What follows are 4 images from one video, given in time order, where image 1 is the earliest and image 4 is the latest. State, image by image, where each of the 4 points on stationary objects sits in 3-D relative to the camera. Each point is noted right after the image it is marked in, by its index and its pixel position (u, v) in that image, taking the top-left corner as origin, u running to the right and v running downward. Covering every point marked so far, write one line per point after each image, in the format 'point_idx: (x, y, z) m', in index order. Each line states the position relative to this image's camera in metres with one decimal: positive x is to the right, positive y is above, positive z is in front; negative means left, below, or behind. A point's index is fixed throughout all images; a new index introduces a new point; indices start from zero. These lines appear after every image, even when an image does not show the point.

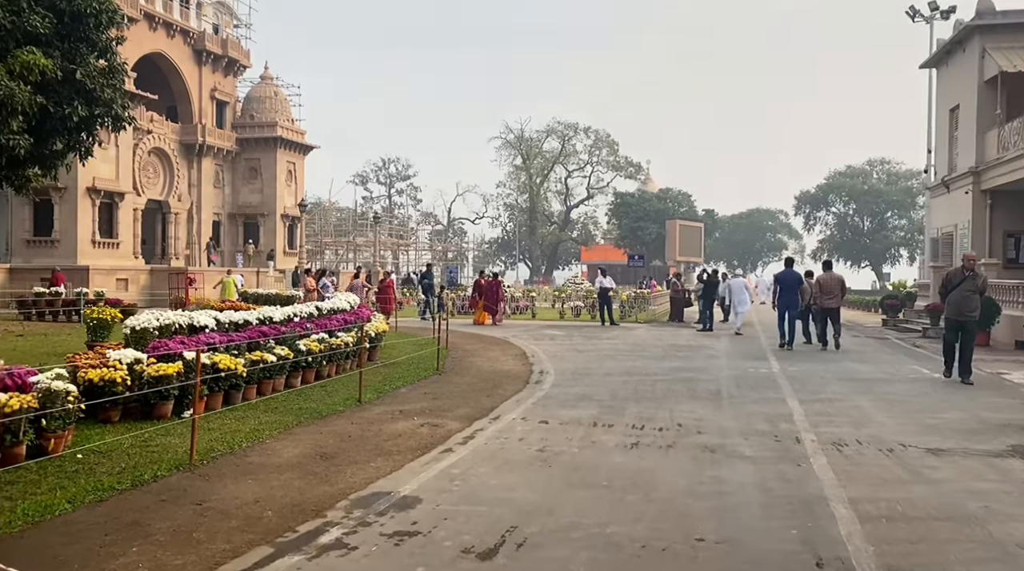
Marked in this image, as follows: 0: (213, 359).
0: (-2.8, -0.7, +8.2) m
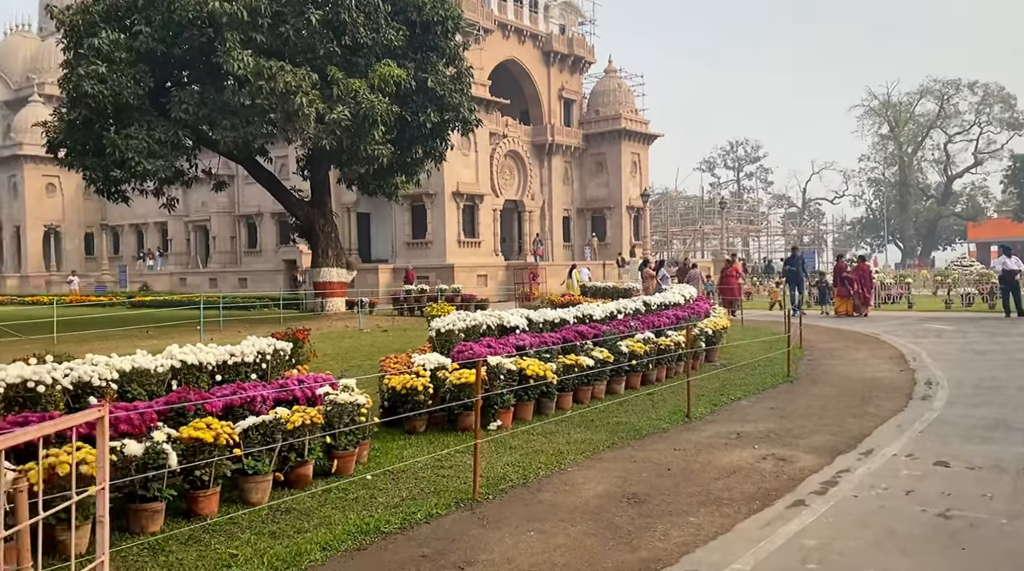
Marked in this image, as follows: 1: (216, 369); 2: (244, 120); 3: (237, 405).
0: (0.0, -0.6, +7.3) m
1: (-1.9, -0.5, +5.9) m
2: (-5.6, +3.4, +18.9) m
3: (-1.6, -0.7, +5.4) m
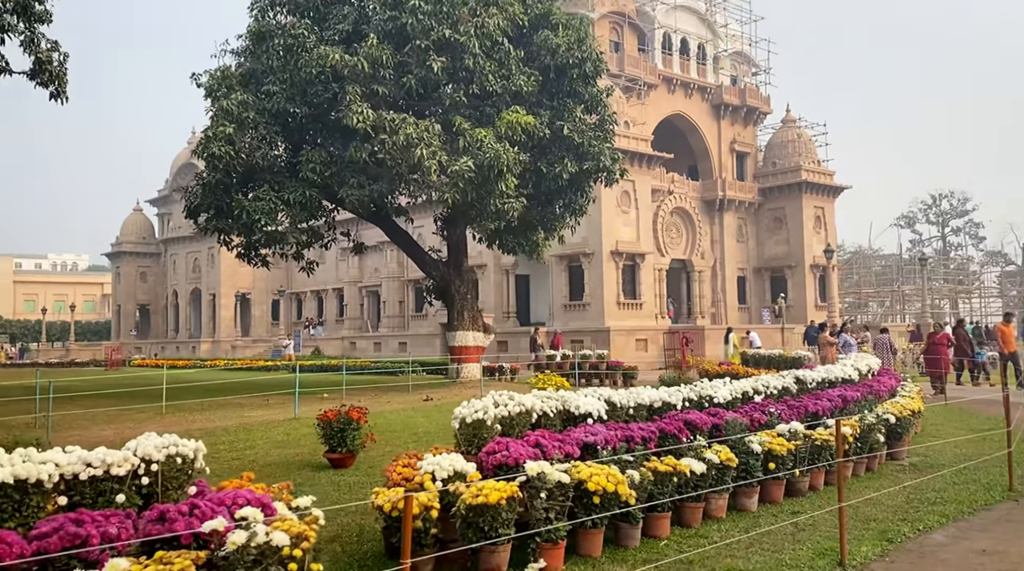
0: (+0.4, -1.0, +5.0) m
1: (-1.8, -0.8, +4.0) m
2: (-2.9, +2.1, +17.7) m
3: (-1.7, -1.0, +3.4) m
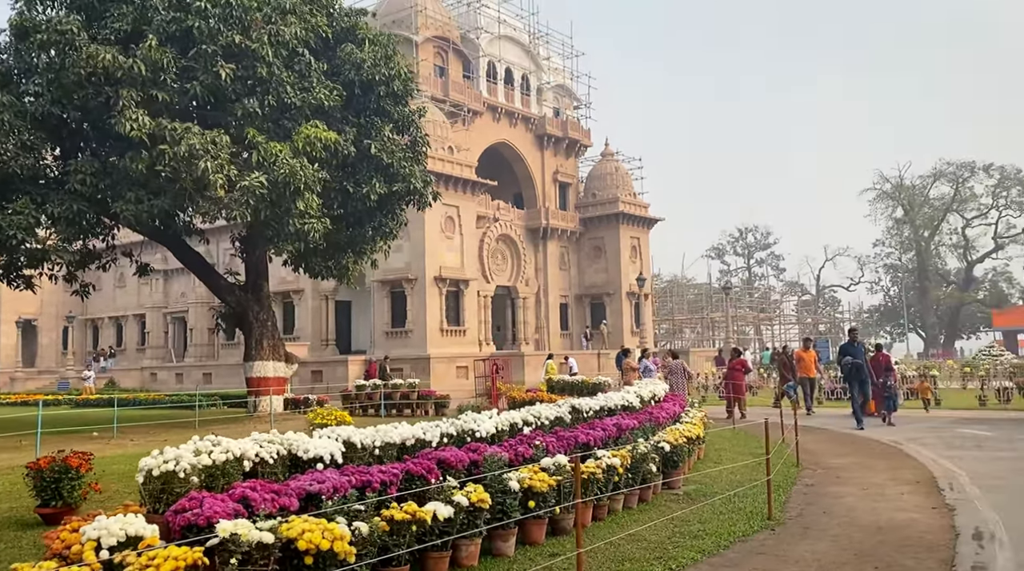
0: (-1.1, -1.1, +4.2) m
1: (-3.0, -0.9, +2.9) m
2: (-6.5, +1.7, +16.3) m
3: (-2.8, -1.0, +2.4) m
